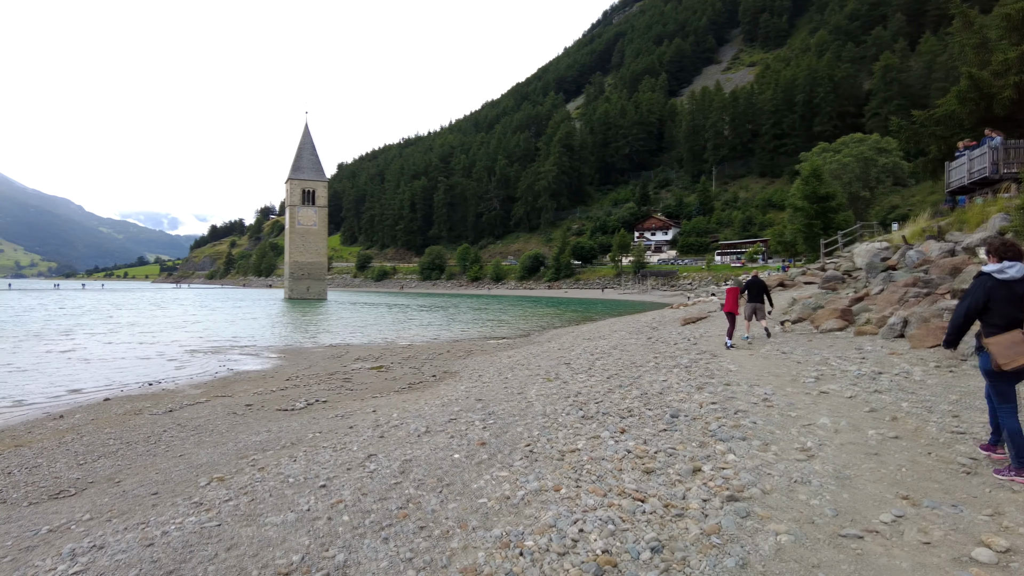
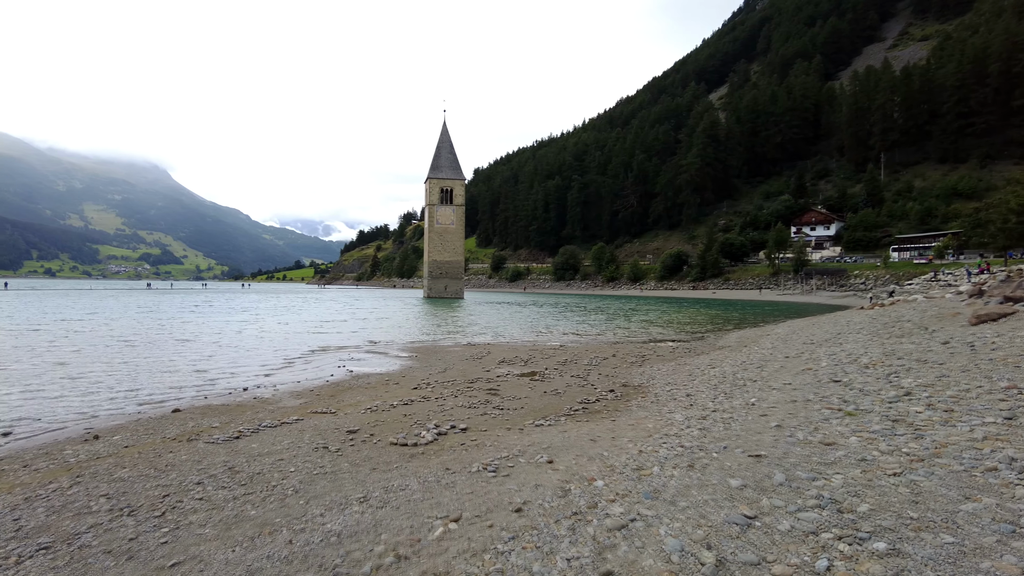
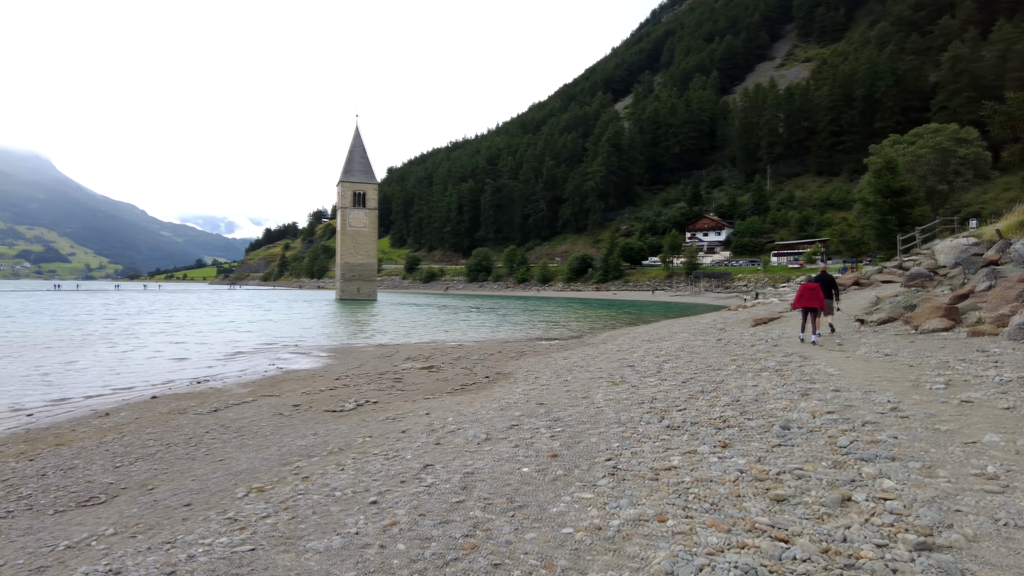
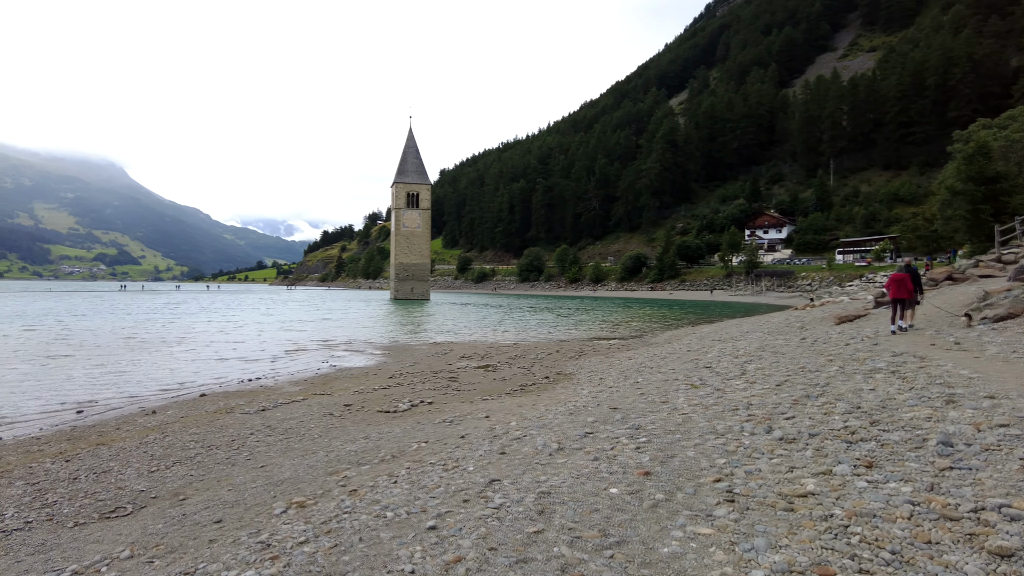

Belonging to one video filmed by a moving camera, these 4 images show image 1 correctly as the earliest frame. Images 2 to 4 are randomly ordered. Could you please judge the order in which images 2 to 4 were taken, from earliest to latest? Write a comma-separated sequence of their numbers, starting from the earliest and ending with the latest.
3, 4, 2
